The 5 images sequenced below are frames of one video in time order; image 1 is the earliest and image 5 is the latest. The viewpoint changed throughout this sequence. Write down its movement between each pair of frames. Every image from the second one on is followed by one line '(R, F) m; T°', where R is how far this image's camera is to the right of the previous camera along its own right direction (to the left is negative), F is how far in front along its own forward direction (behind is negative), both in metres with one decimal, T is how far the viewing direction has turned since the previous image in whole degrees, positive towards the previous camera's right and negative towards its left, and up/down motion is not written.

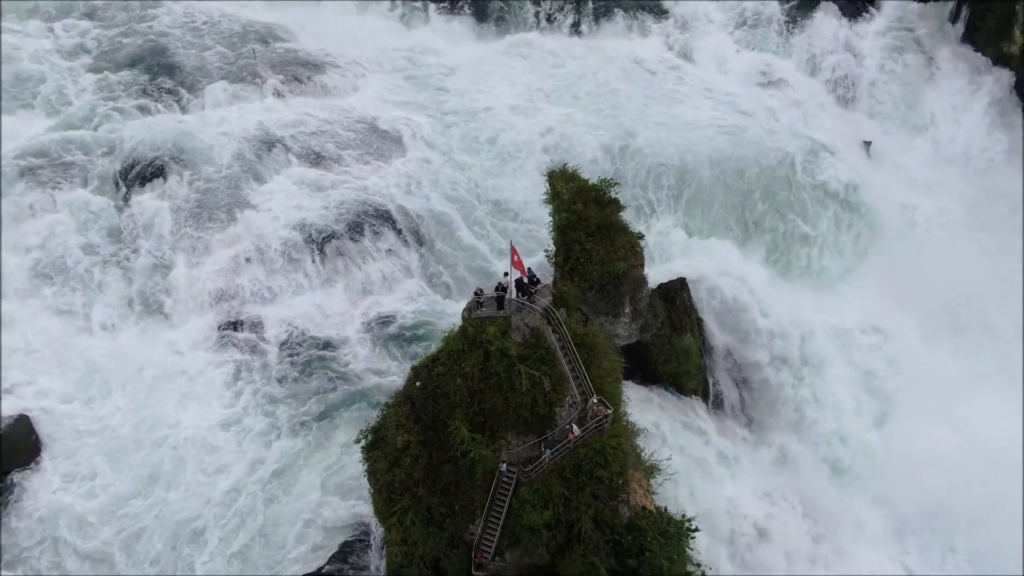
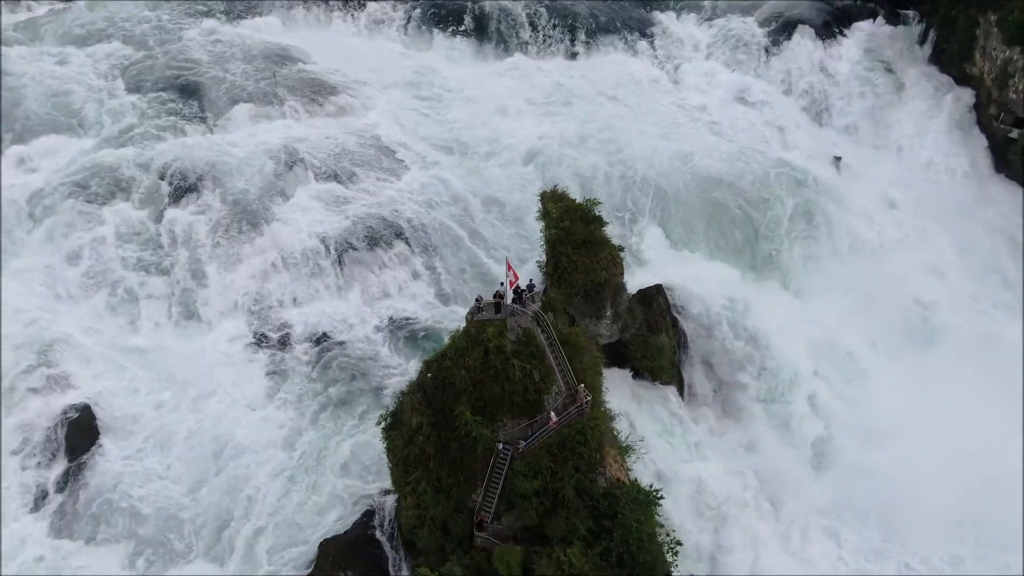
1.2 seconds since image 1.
(+0.7, -2.8) m; -2°
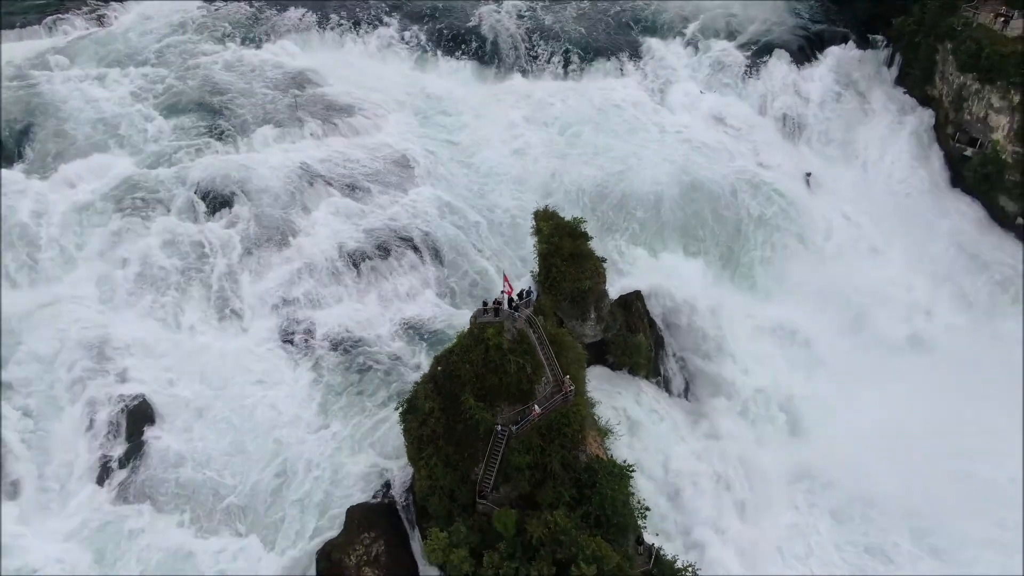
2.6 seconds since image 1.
(+0.1, -3.2) m; 0°
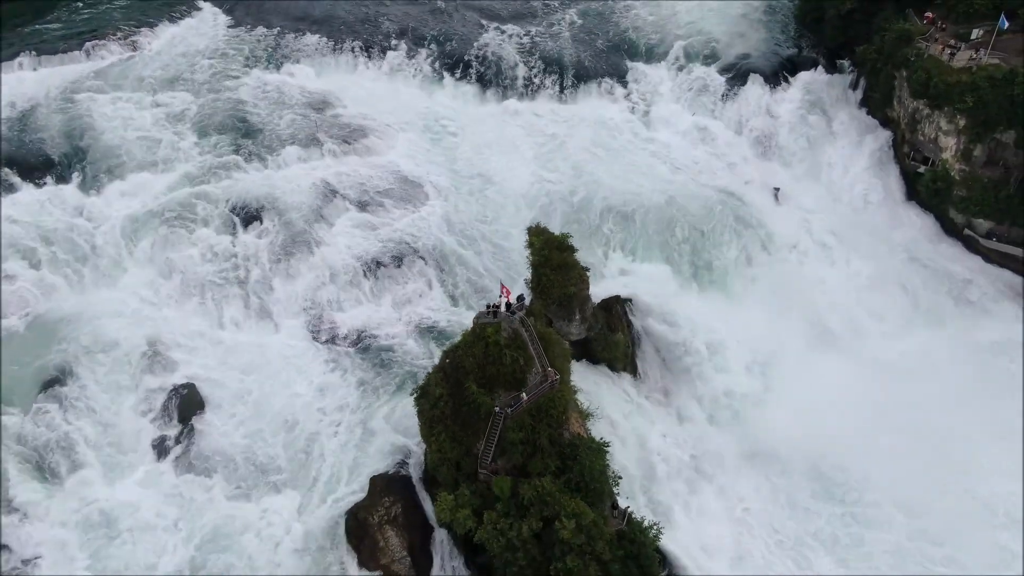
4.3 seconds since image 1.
(+0.2, -4.0) m; 0°
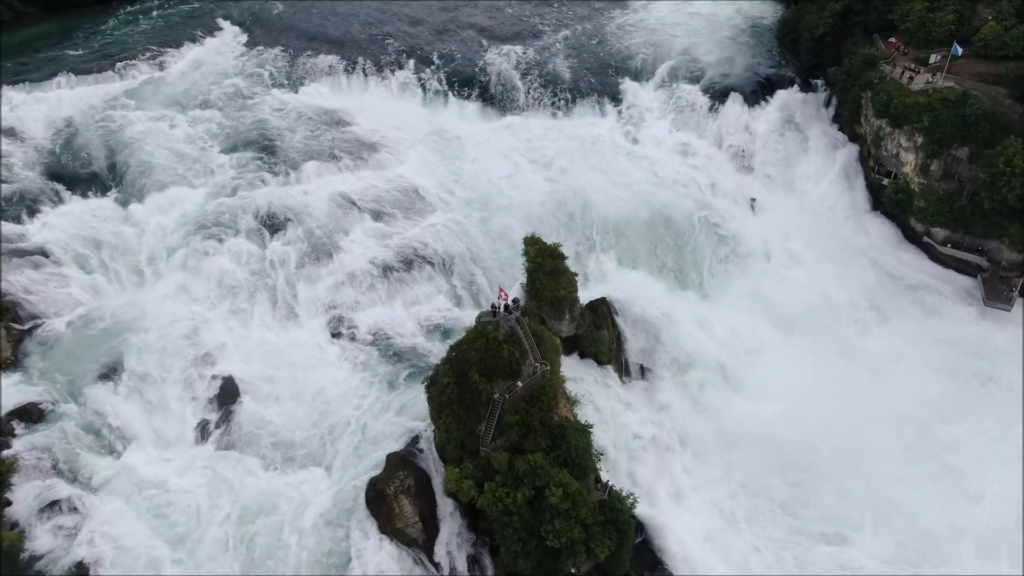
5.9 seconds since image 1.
(+0.2, -3.8) m; 0°
